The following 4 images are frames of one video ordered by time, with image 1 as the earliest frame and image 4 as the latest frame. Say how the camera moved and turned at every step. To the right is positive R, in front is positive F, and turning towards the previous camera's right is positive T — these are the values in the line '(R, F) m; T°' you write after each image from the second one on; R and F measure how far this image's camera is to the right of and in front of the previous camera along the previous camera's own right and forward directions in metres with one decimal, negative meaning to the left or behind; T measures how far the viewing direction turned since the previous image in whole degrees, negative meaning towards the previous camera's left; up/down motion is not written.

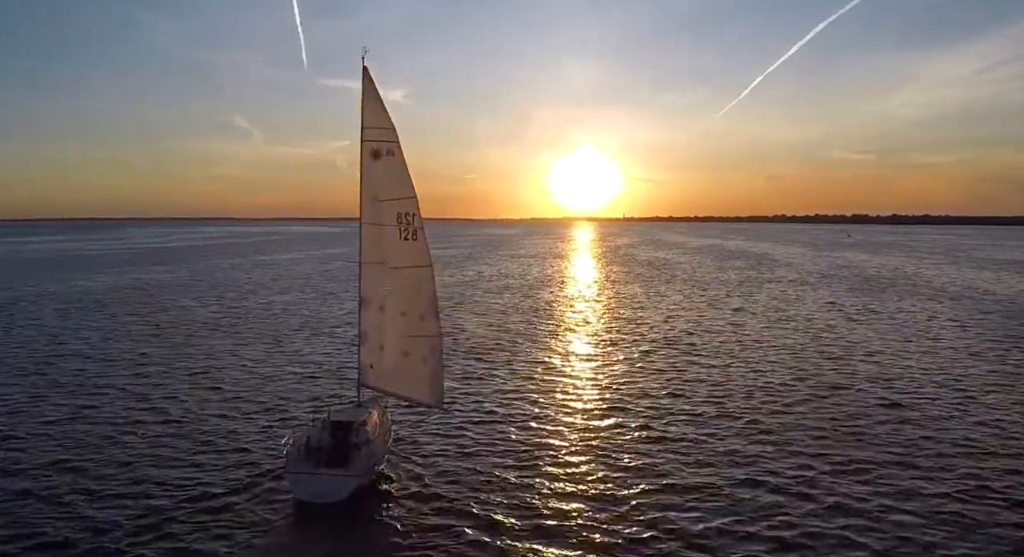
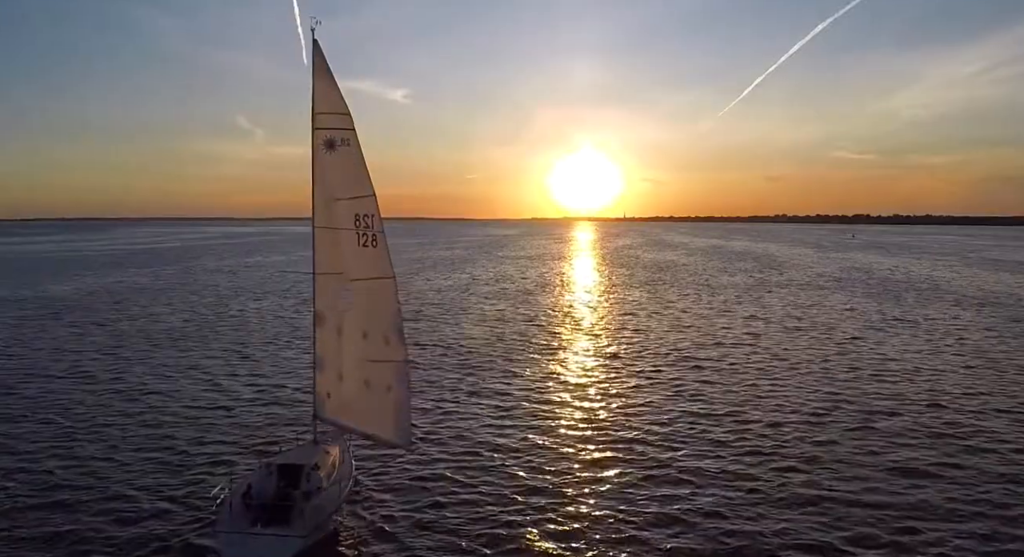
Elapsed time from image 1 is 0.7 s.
(+0.4, +2.9) m; 0°
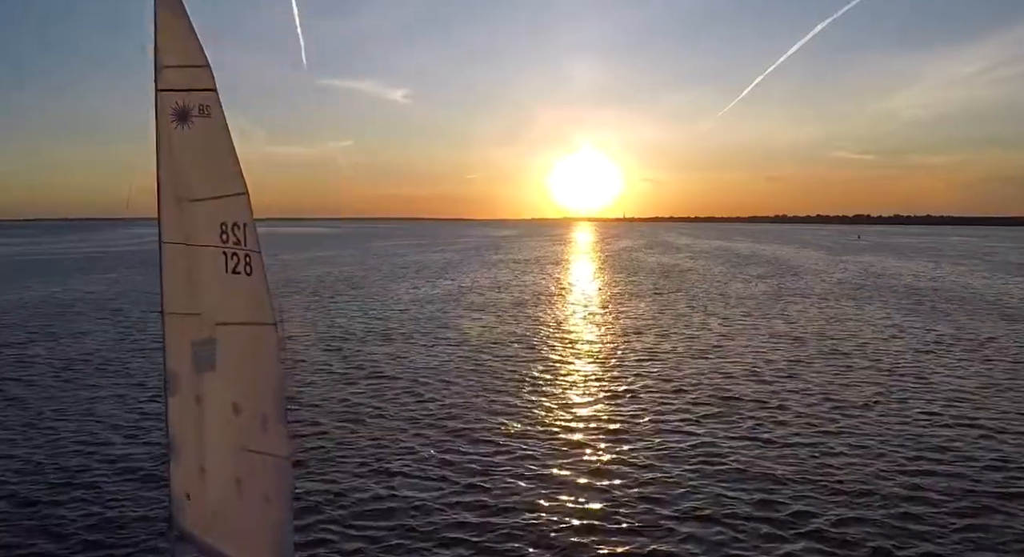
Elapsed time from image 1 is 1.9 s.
(+0.6, +5.1) m; 0°
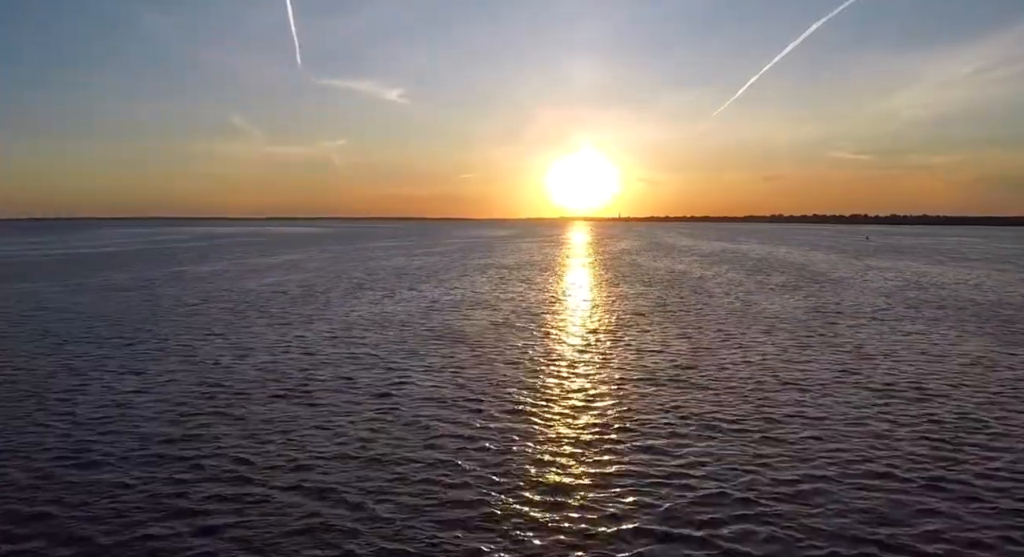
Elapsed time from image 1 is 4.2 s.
(+1.2, +9.1) m; 0°
